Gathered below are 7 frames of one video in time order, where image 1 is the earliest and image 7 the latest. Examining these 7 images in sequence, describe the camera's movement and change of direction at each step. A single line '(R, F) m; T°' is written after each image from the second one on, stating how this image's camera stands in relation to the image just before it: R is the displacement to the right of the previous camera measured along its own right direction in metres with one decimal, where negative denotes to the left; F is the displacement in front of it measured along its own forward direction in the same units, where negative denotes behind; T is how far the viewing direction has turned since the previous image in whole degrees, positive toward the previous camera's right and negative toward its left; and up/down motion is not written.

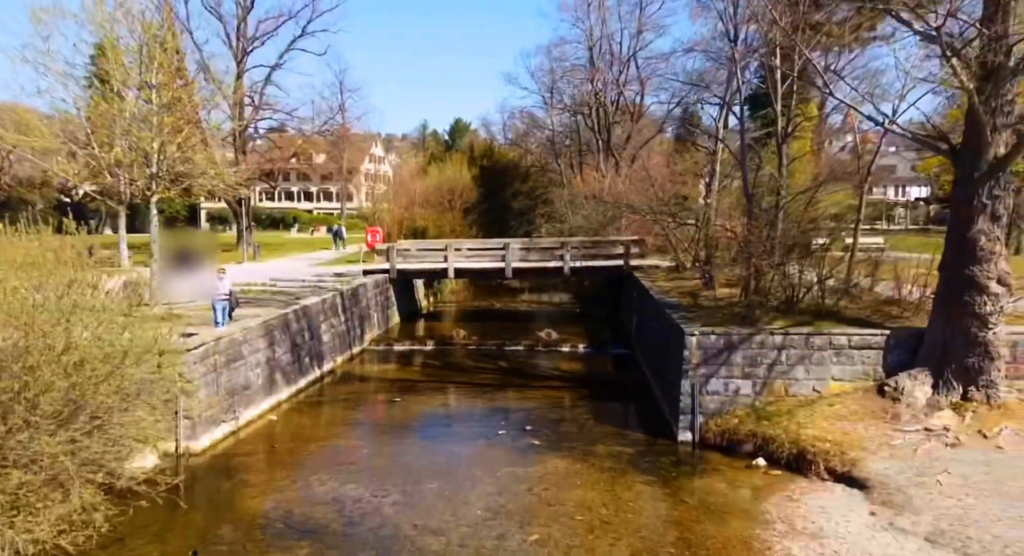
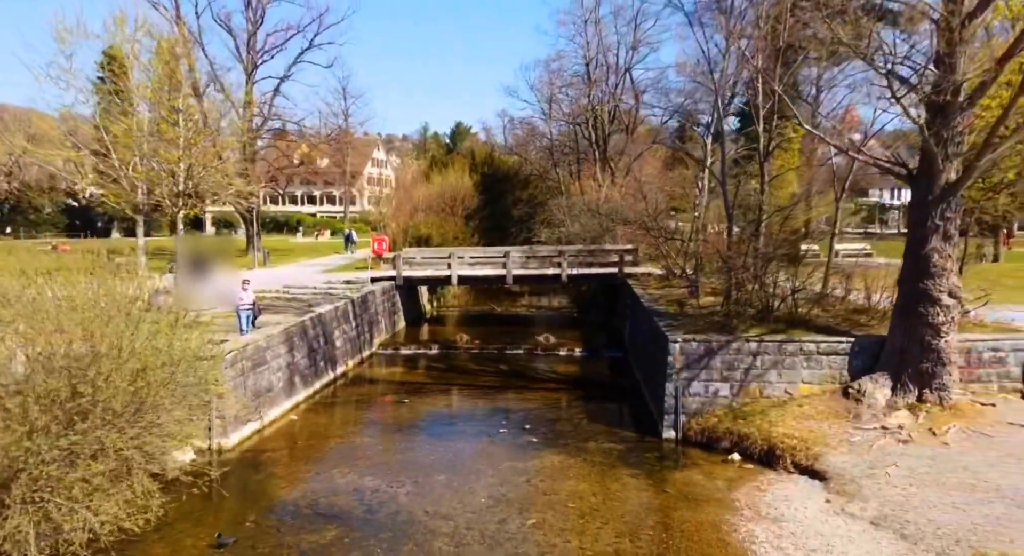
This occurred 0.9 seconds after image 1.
(0.0, -0.9) m; 0°
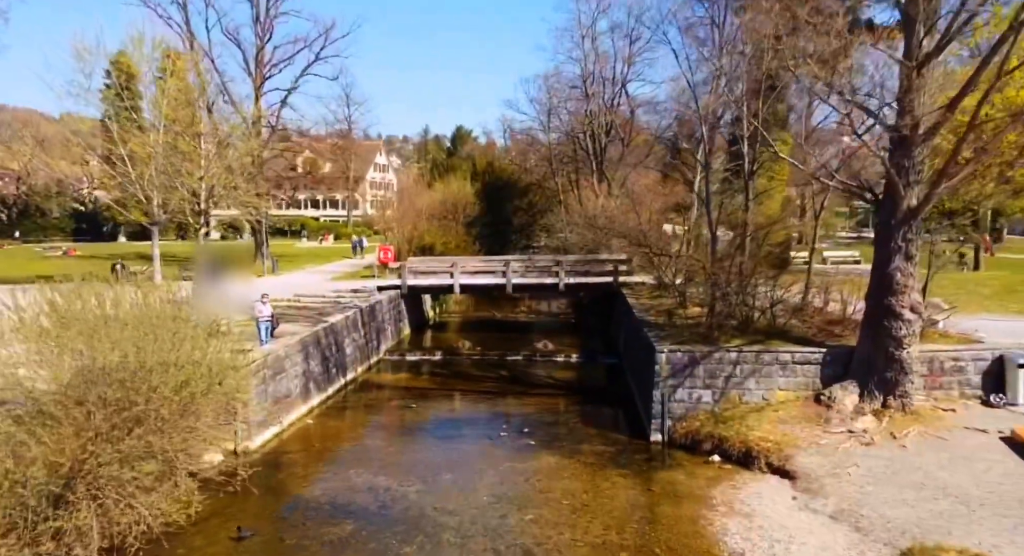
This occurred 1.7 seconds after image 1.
(0.0, -0.9) m; 0°
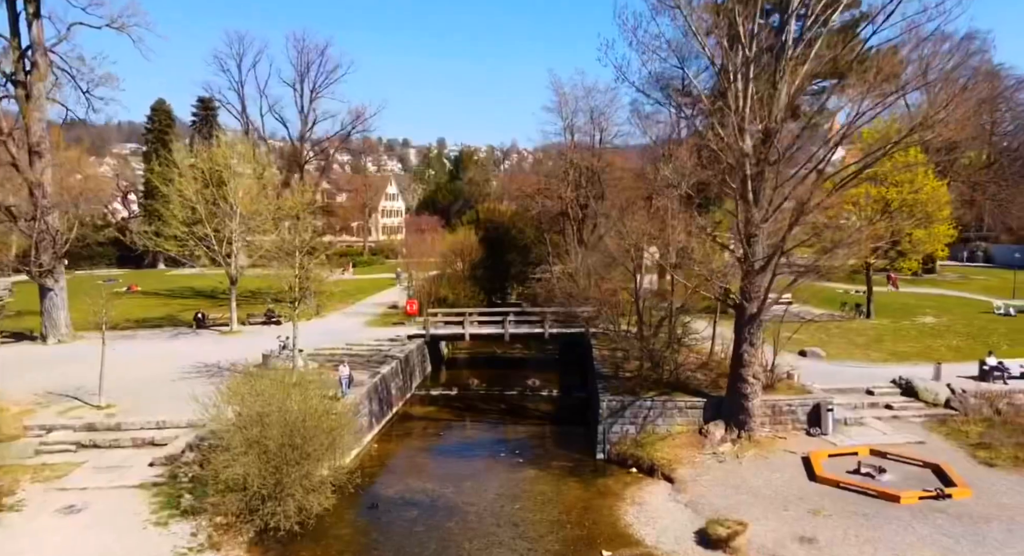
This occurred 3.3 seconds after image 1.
(+0.1, -6.1) m; 0°
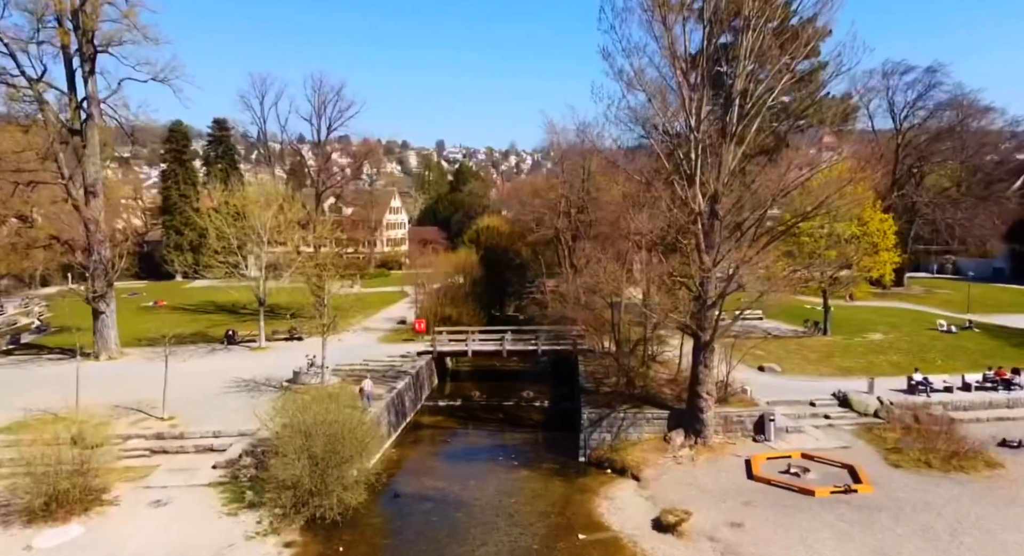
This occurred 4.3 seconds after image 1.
(+0.1, -3.4) m; 0°
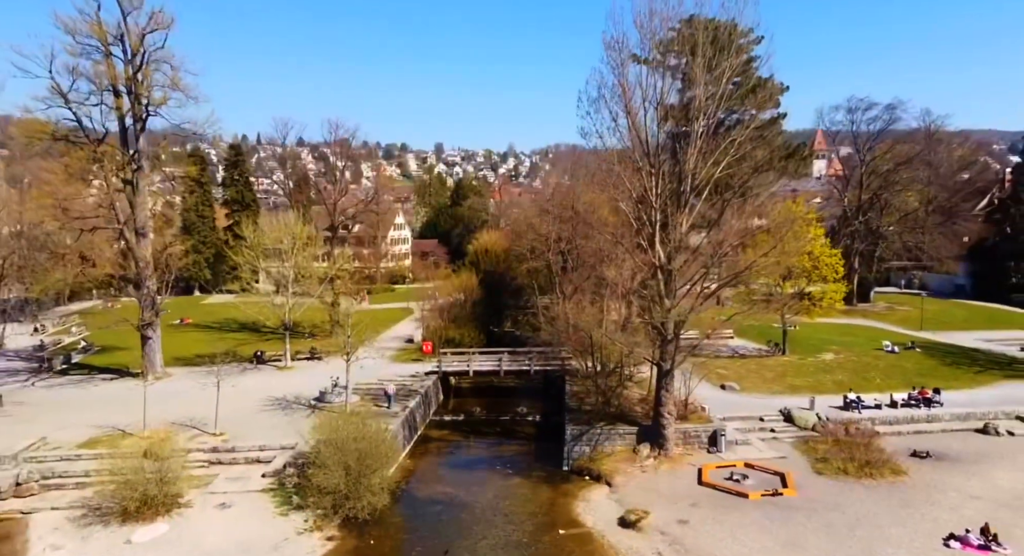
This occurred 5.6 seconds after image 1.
(+0.1, -4.1) m; 0°
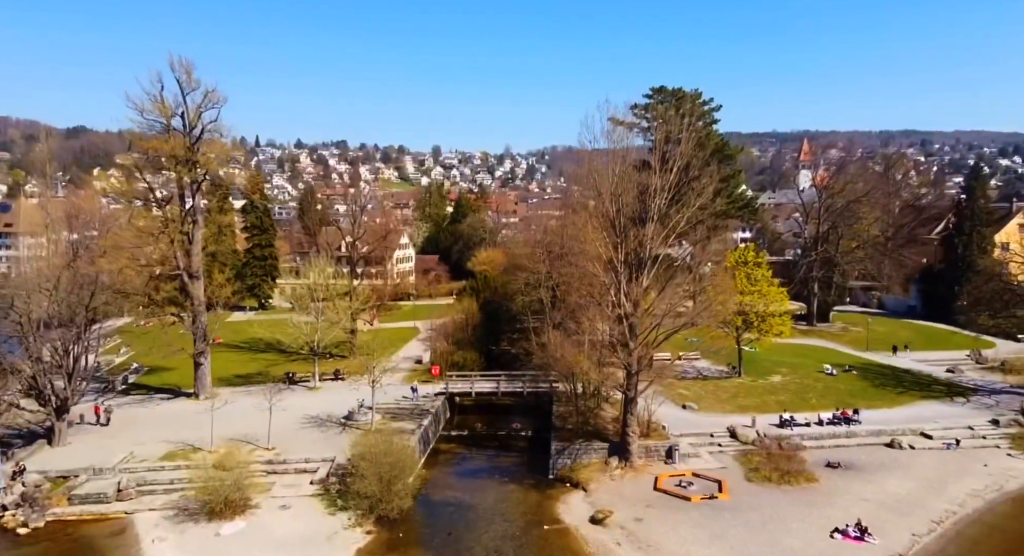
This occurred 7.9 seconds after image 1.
(0.0, -6.0) m; 0°
